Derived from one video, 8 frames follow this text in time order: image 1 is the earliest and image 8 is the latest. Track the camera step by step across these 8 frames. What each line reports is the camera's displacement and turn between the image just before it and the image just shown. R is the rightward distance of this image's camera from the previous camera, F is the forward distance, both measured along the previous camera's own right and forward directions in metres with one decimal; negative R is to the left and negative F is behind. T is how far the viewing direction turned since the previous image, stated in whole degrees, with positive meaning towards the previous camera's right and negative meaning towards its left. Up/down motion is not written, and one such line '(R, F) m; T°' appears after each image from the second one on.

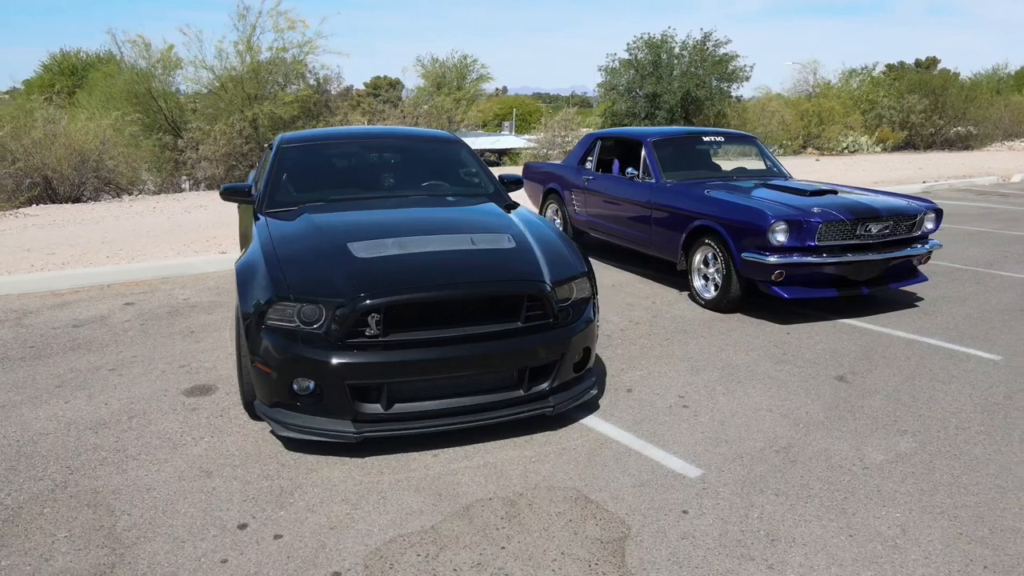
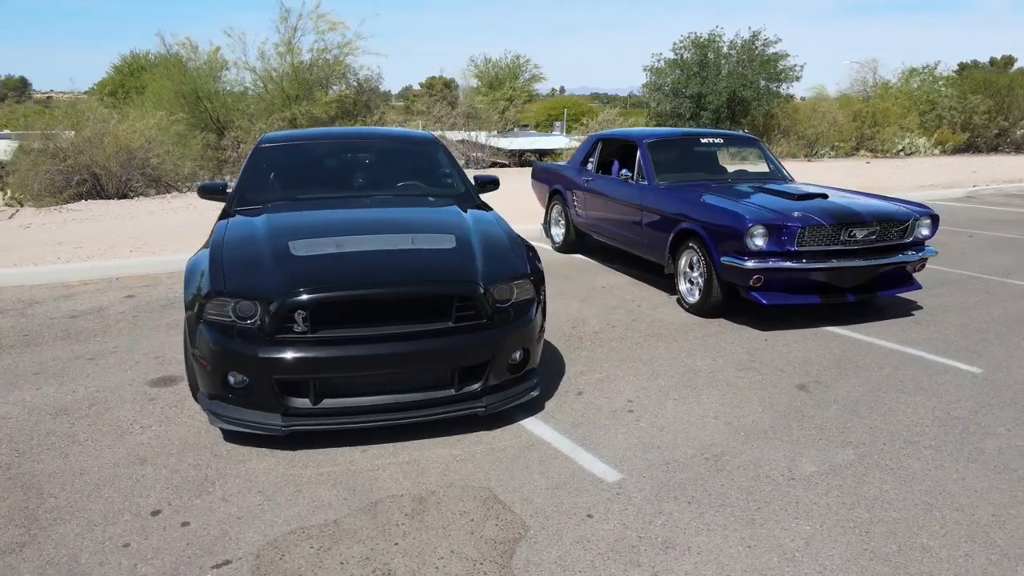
(+0.6, 0.0) m; -4°
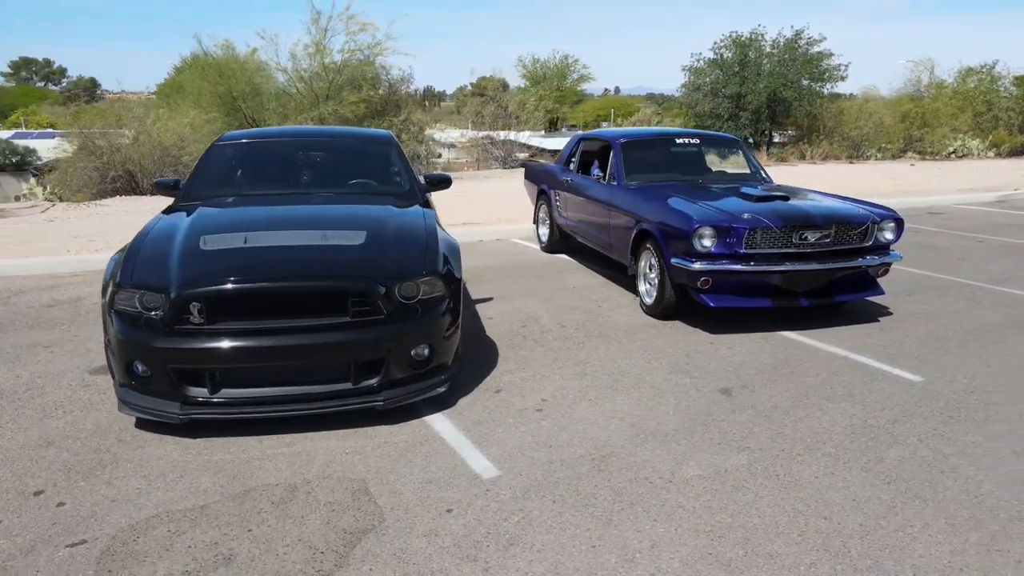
(+0.8, 0.0) m; -4°
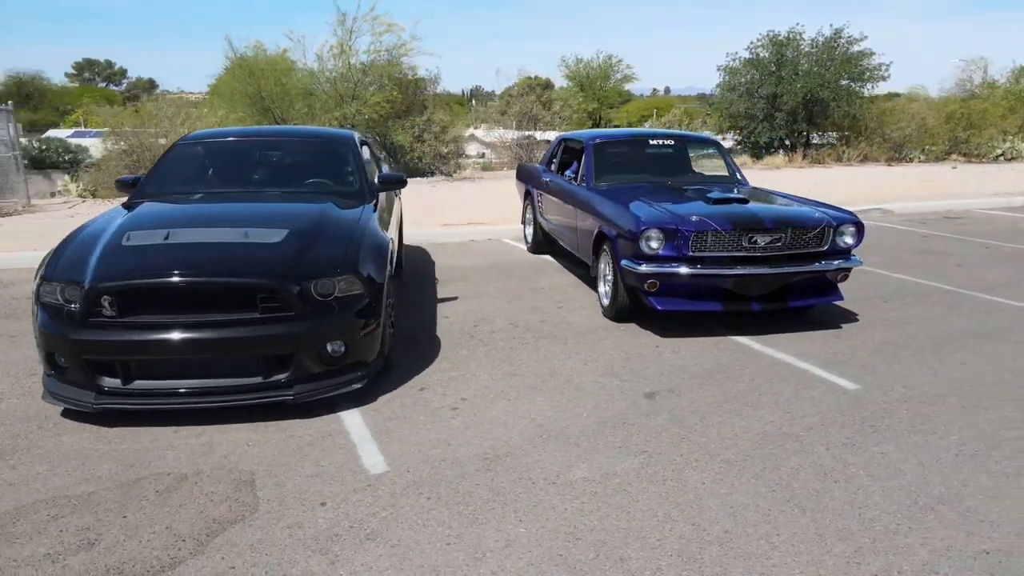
(+0.7, 0.0) m; -3°
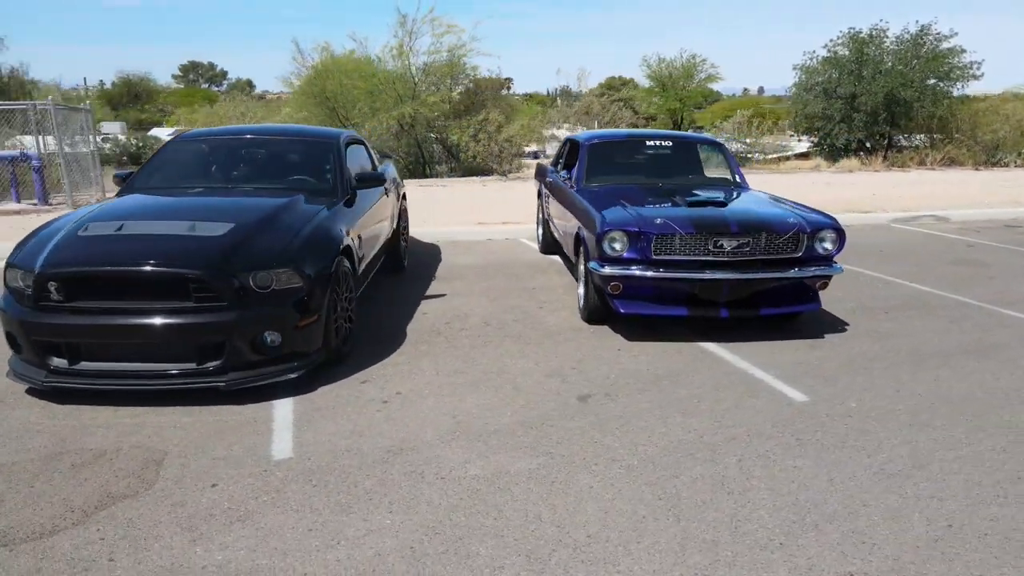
(+0.9, 0.0) m; -6°
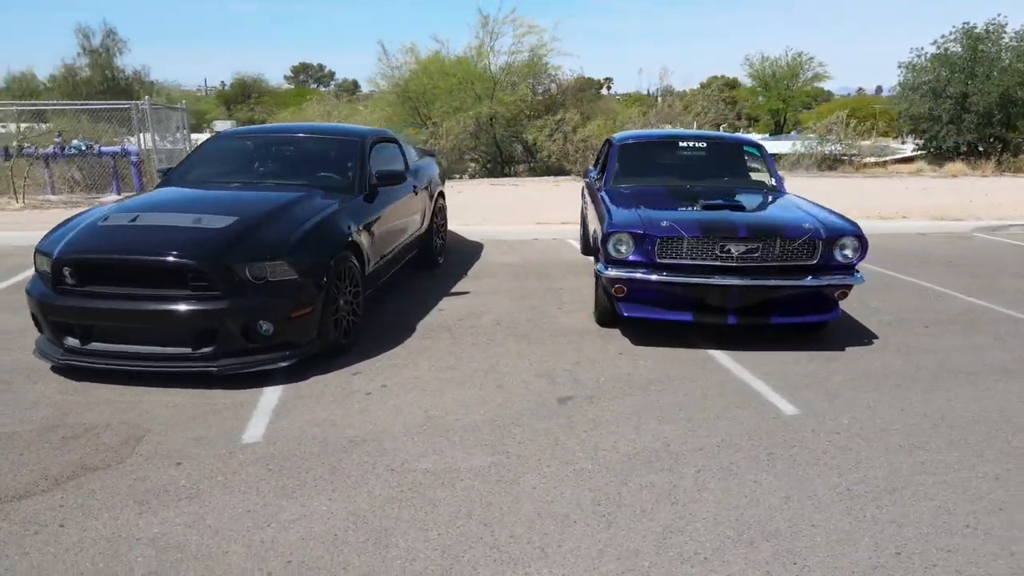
(+0.7, 0.0) m; -7°
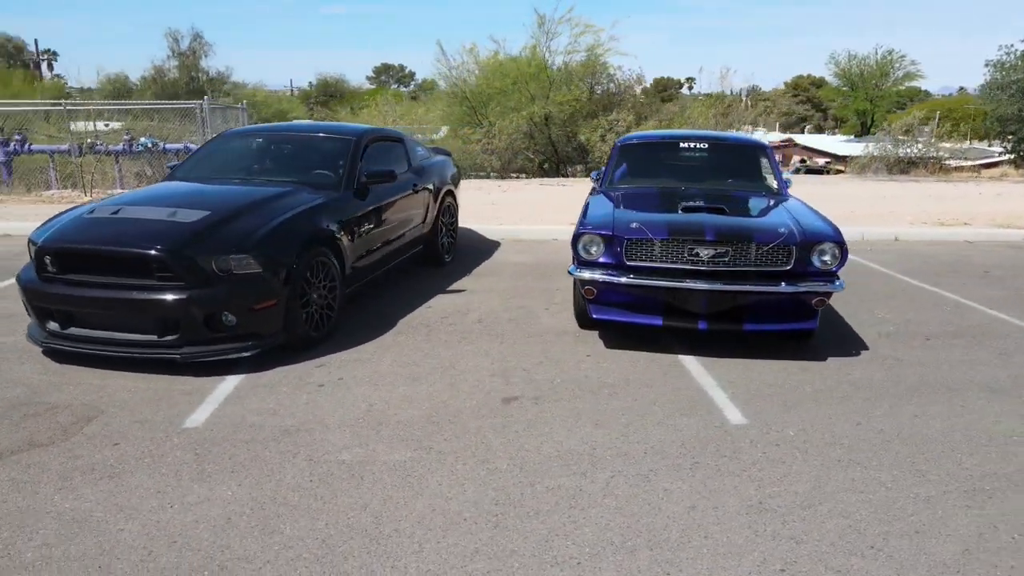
(+0.8, 0.0) m; -6°
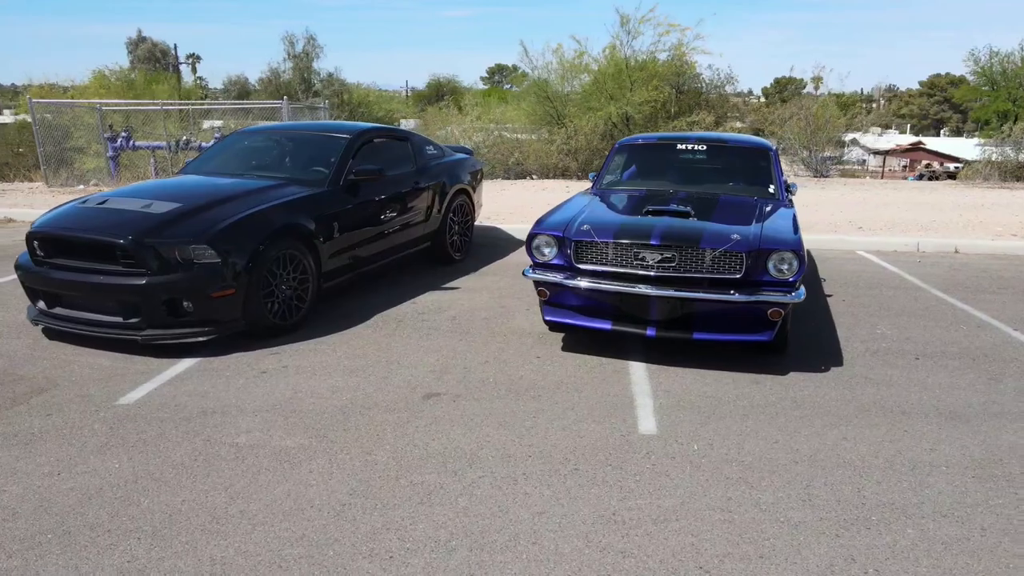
(+1.1, +0.1) m; -8°
